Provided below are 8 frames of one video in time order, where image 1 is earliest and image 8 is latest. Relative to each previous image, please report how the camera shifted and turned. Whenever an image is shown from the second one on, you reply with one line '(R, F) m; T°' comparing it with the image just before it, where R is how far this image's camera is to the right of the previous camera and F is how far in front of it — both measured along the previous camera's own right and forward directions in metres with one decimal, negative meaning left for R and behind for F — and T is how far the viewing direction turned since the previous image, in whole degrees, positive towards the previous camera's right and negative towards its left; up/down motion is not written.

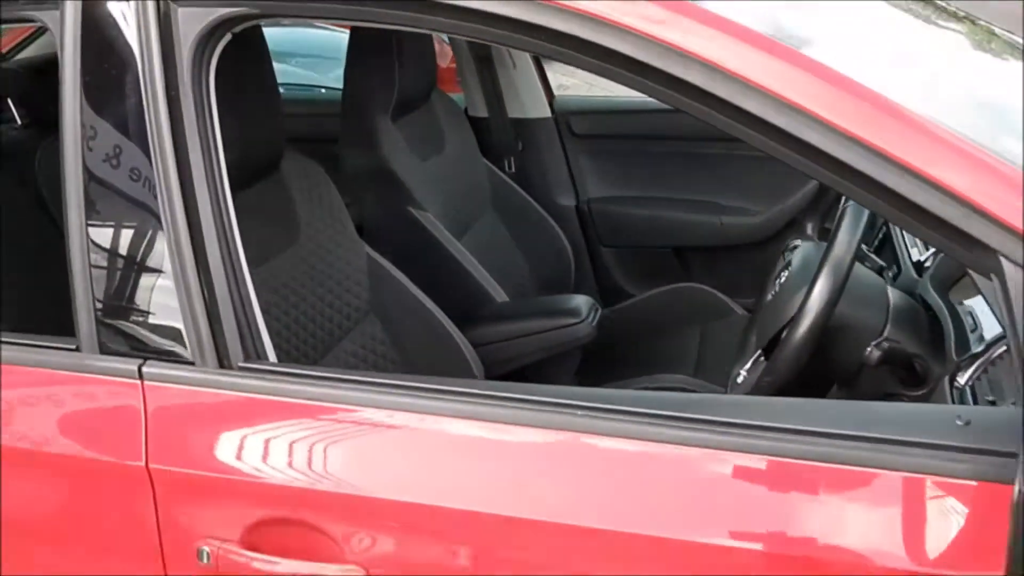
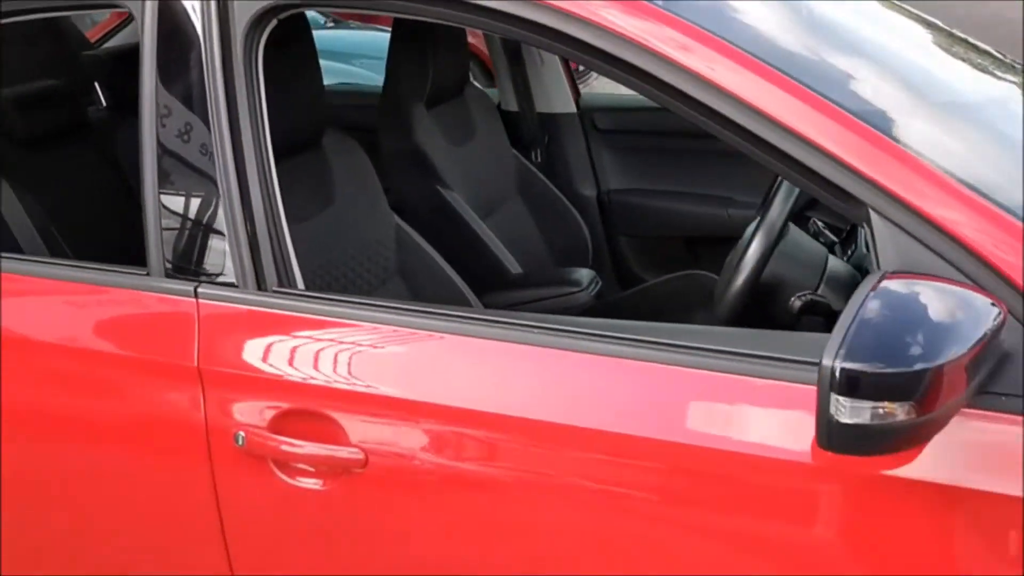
(+0.1, -0.3) m; -3°
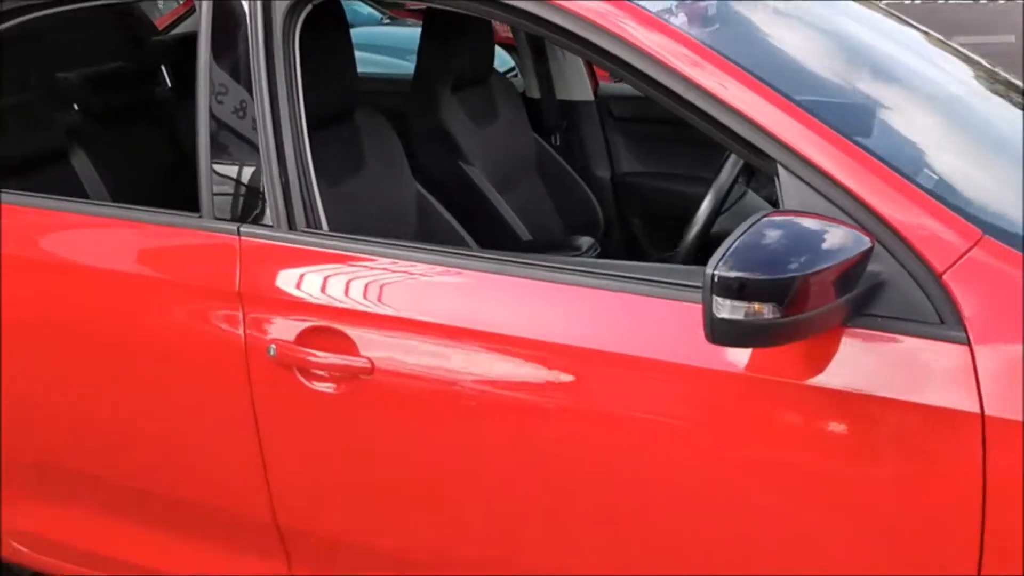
(+0.1, -0.3) m; -3°
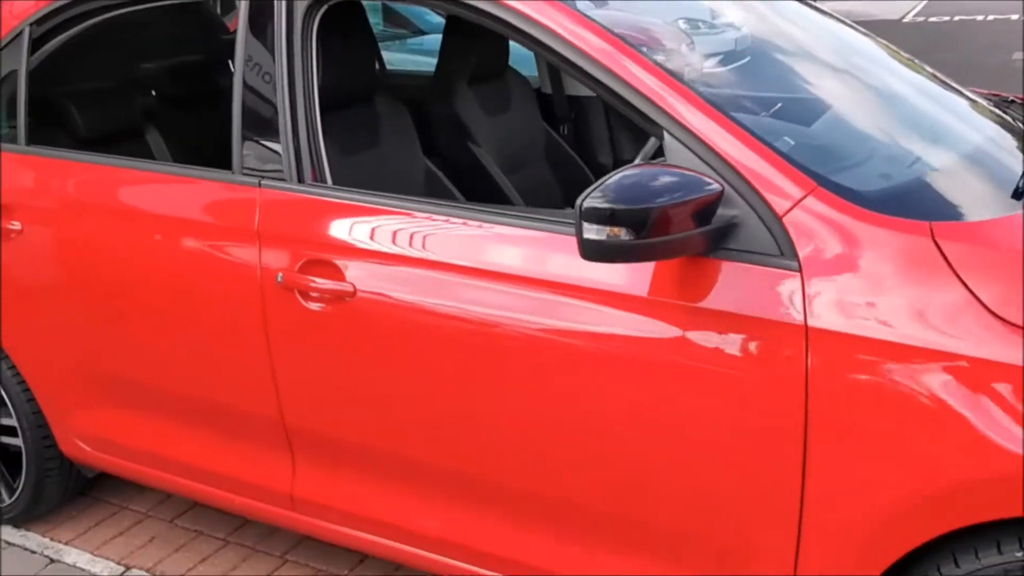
(+0.3, -0.4) m; -5°
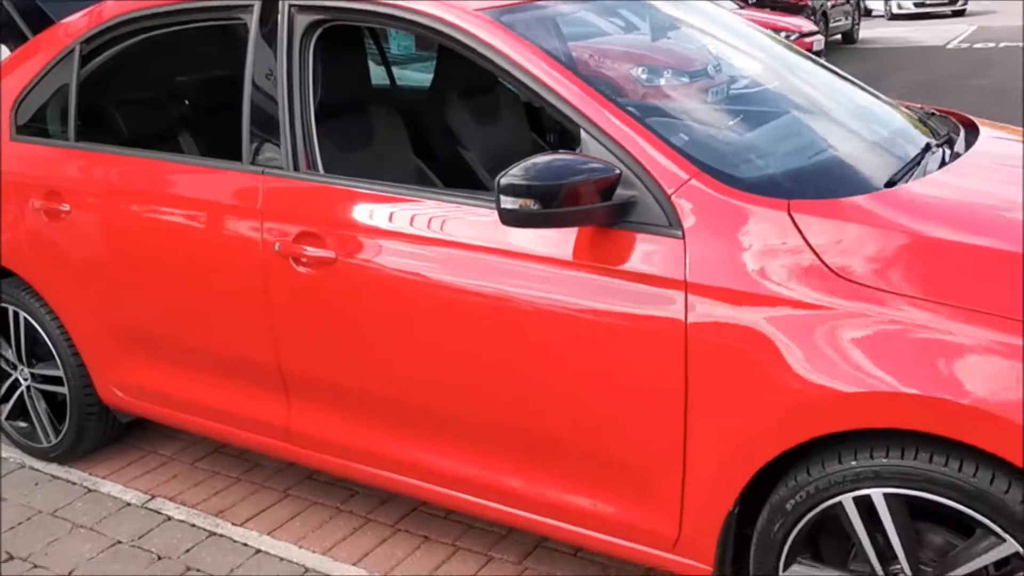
(+0.2, -0.4) m; -2°
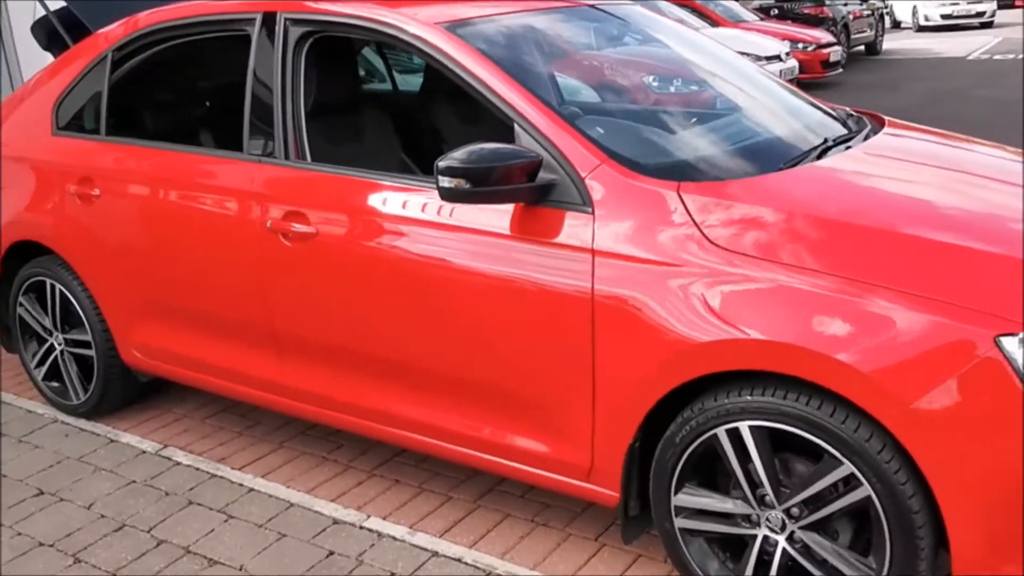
(+0.2, -0.4) m; -2°
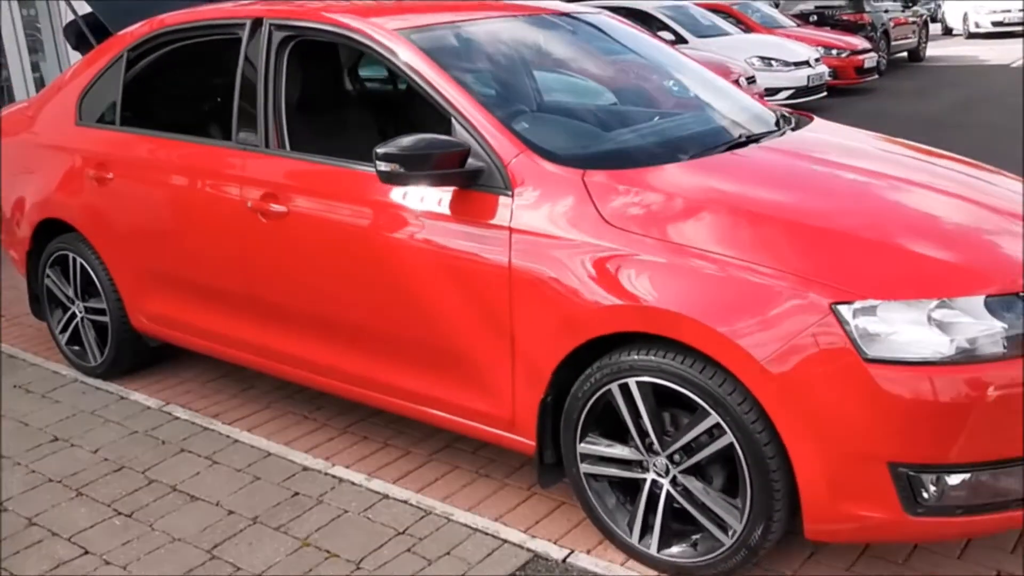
(+0.3, -0.4) m; -3°
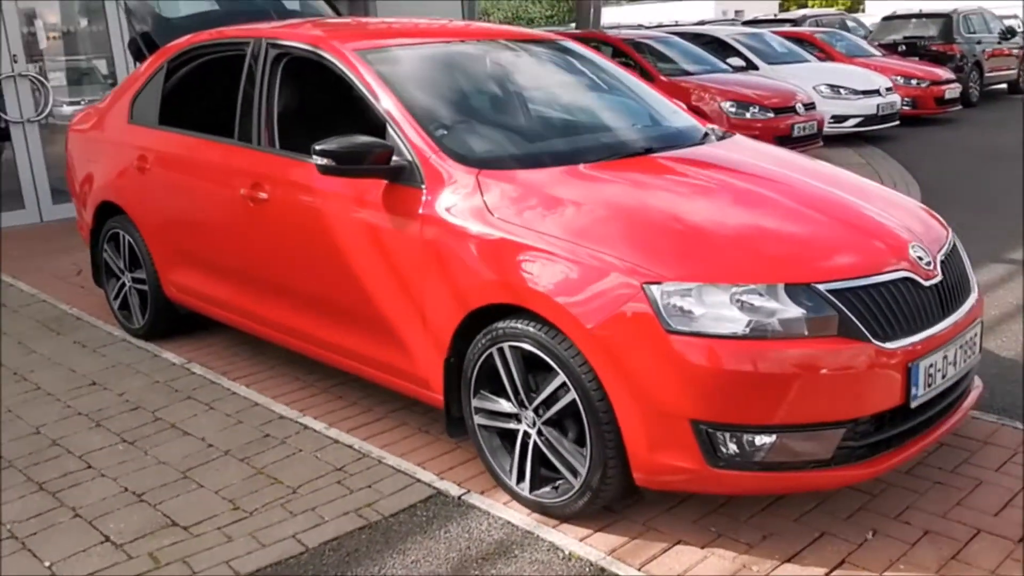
(+0.7, -0.5) m; -7°
